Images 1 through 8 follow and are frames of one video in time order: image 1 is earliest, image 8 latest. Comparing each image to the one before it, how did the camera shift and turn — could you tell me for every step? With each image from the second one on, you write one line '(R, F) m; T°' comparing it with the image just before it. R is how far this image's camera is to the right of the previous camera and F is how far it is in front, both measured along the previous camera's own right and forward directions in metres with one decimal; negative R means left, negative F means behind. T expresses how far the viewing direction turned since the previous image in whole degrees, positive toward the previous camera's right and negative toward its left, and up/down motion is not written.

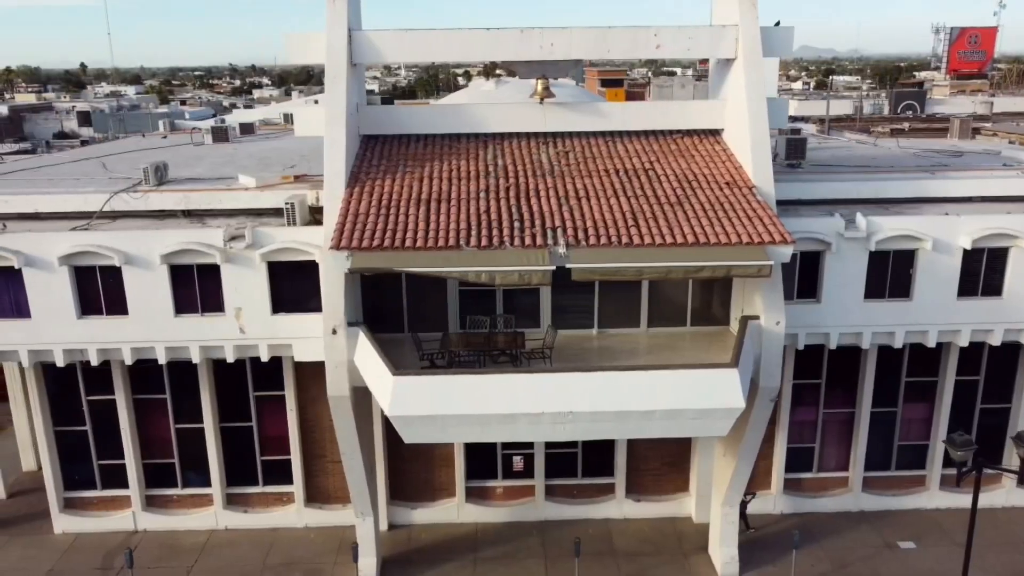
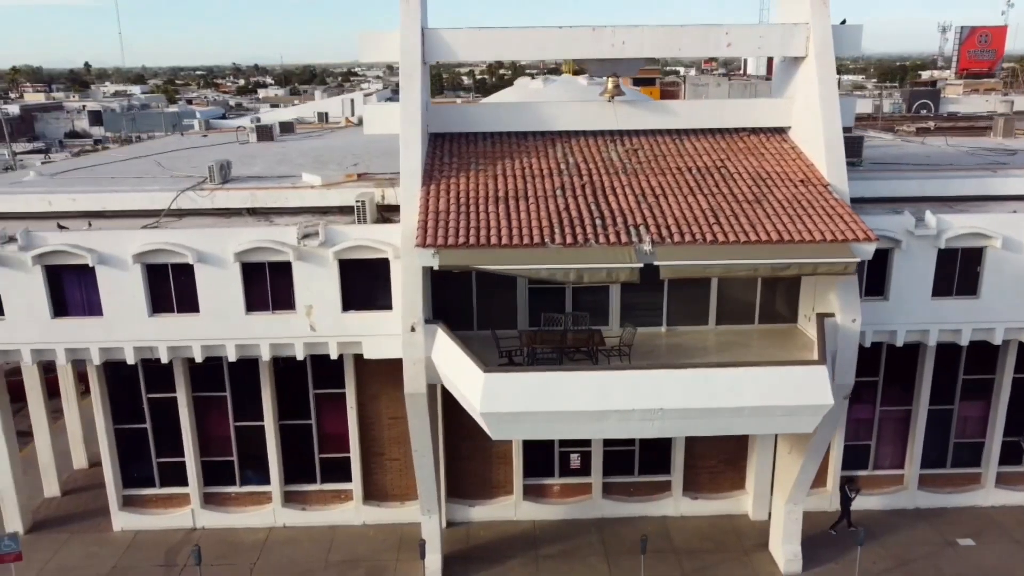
(-1.3, 0.0) m; 0°
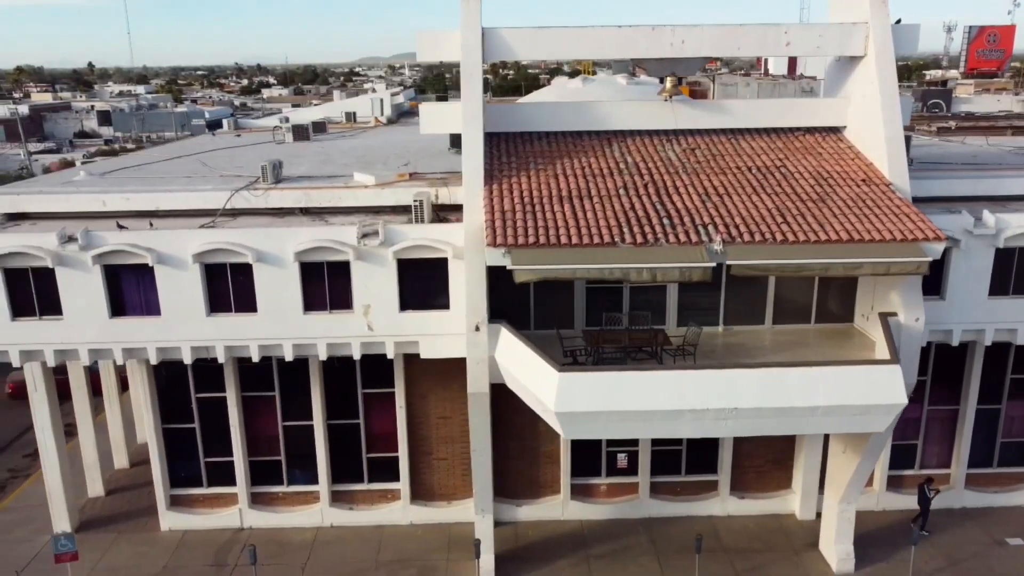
(-1.1, 0.0) m; 0°
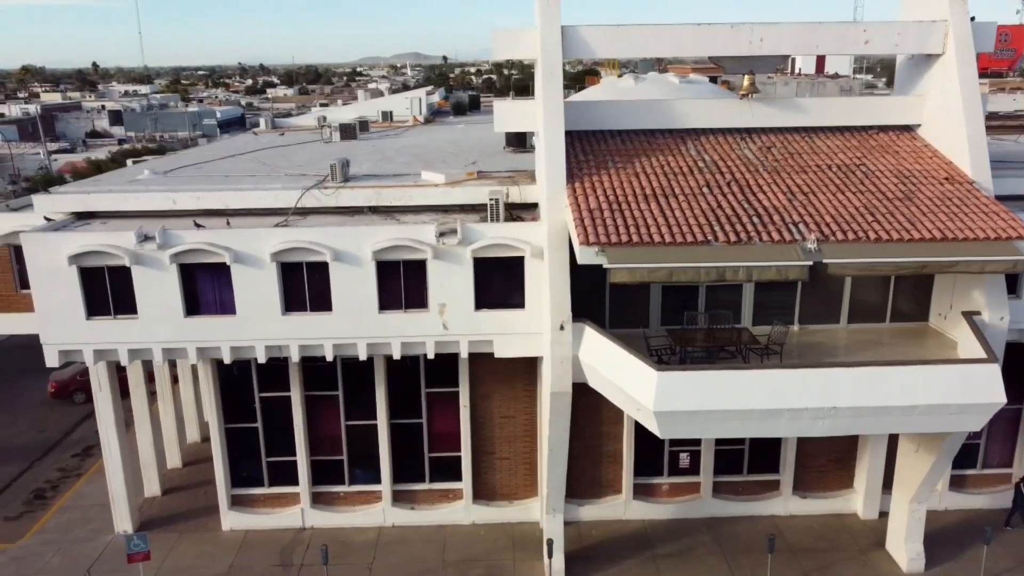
(-1.5, +0.1) m; 0°
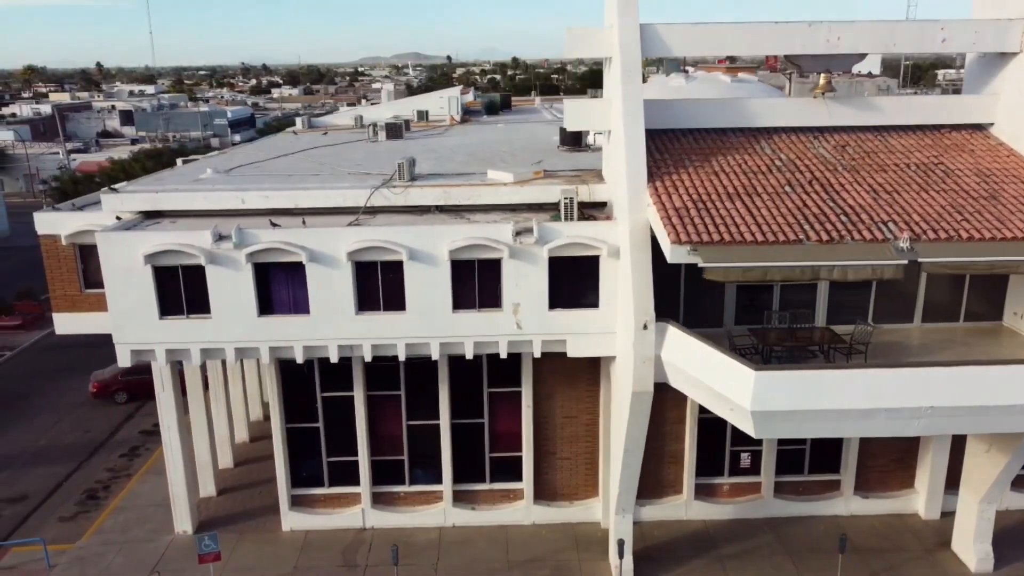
(-1.4, +0.1) m; 0°
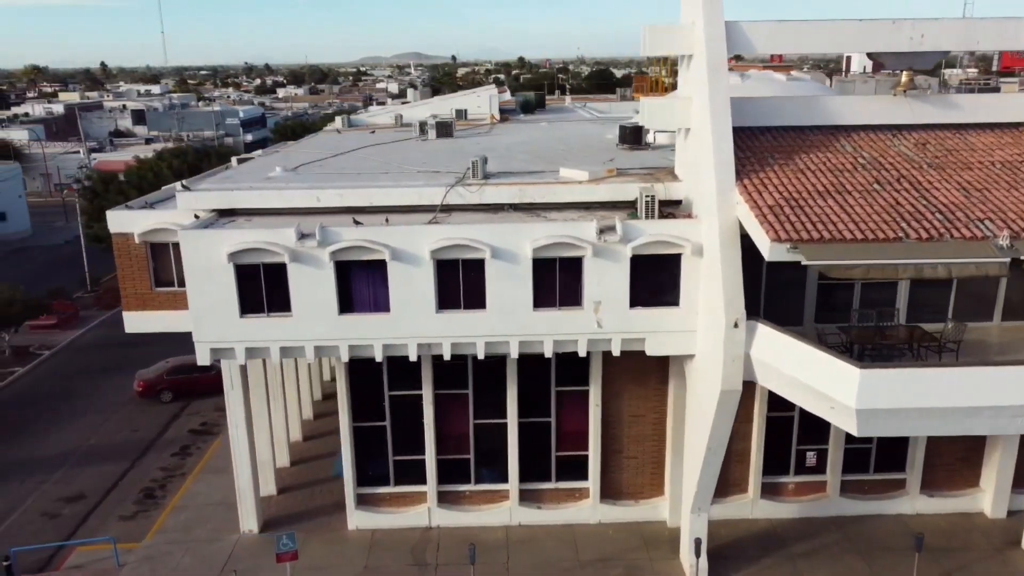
(-1.5, 0.0) m; 0°
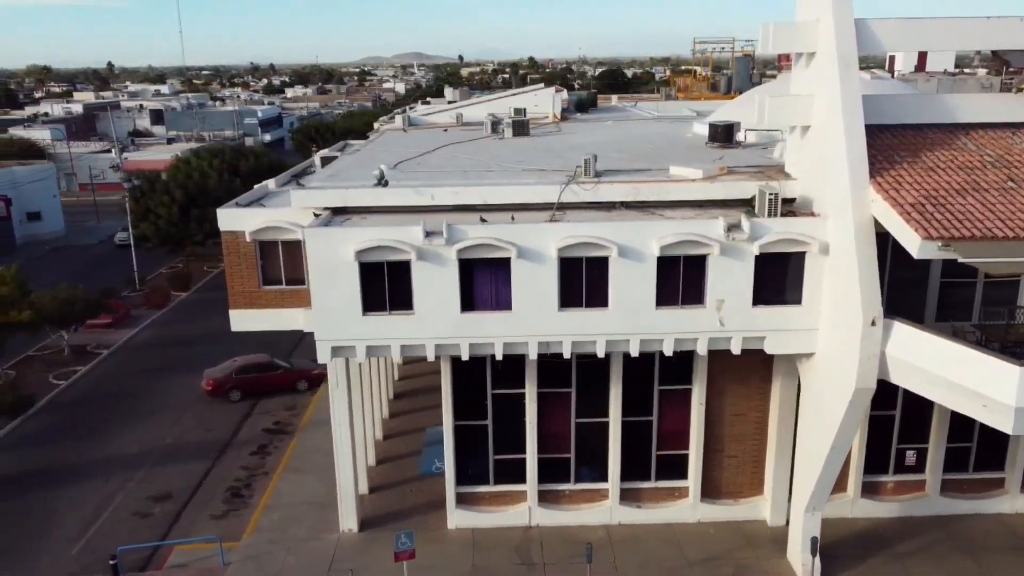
(-2.3, 0.0) m; 0°
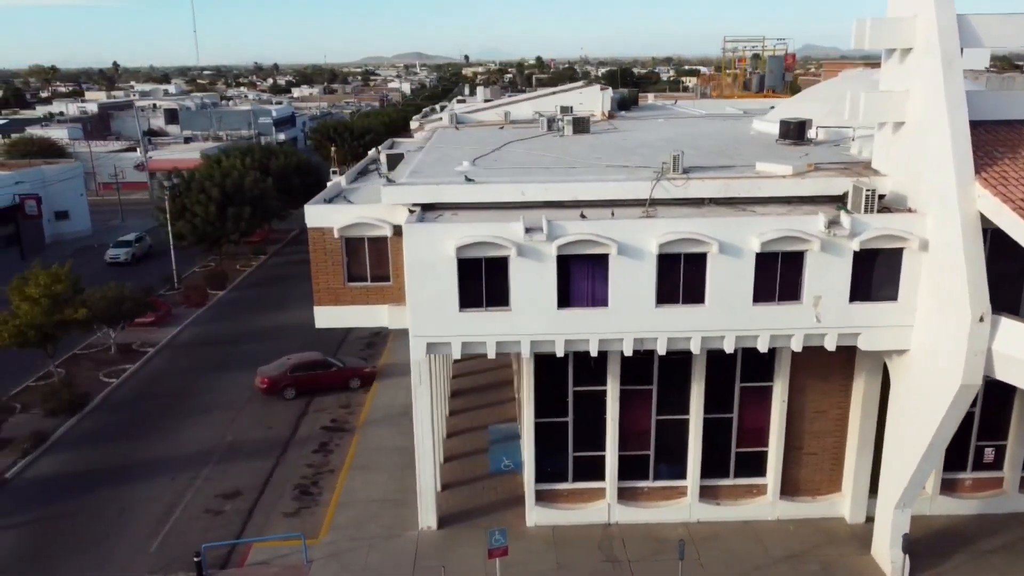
(-1.8, 0.0) m; 0°
